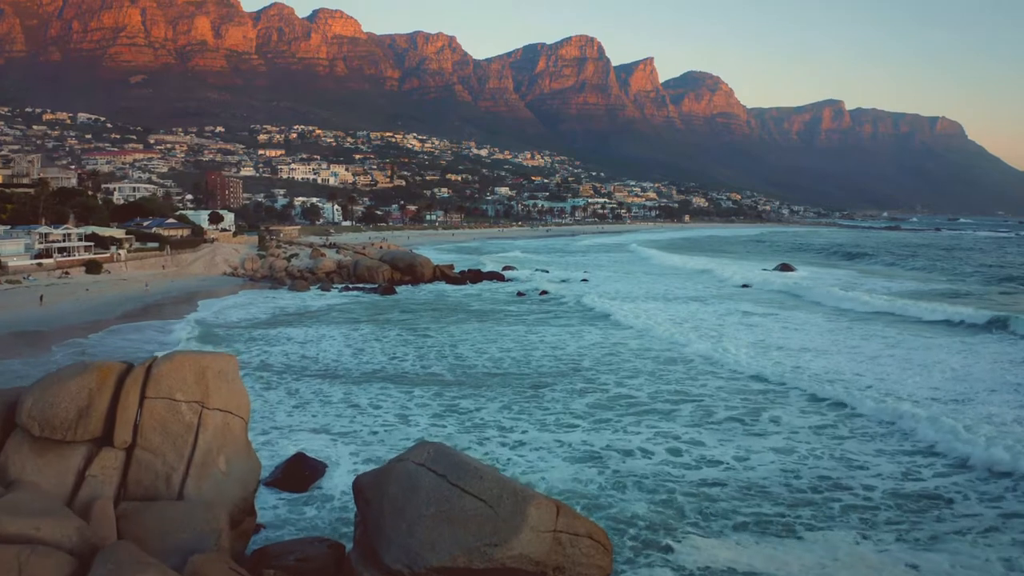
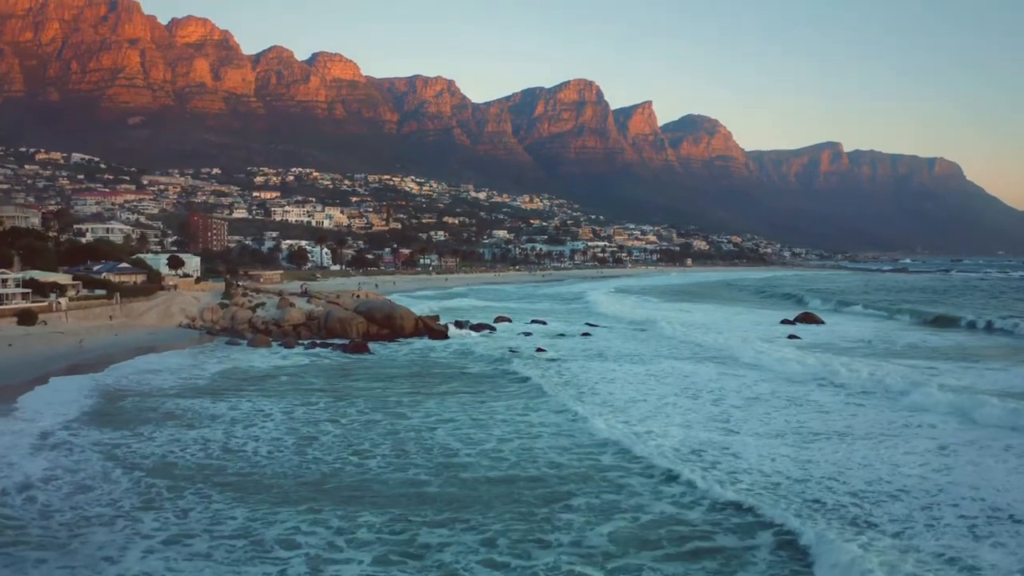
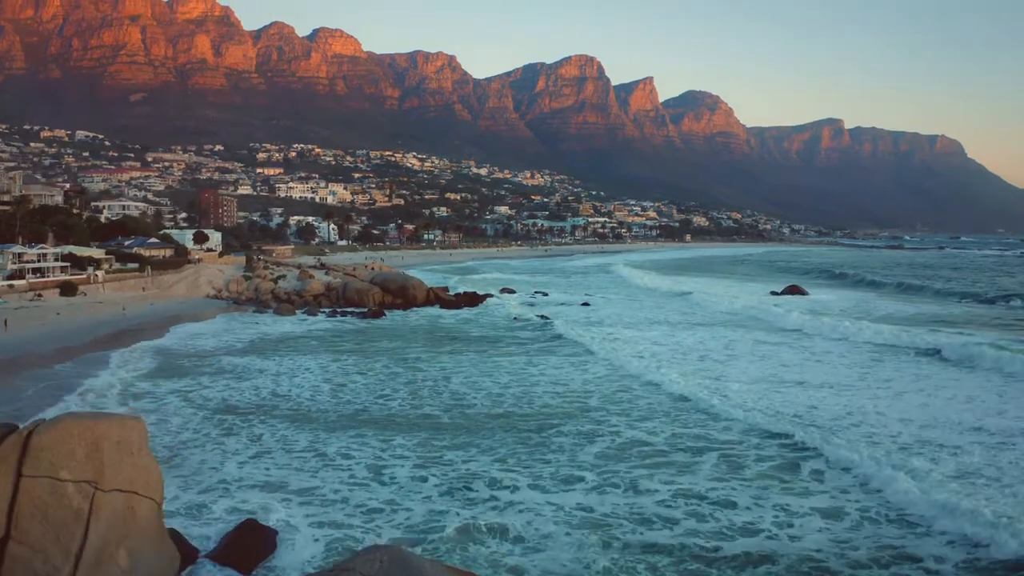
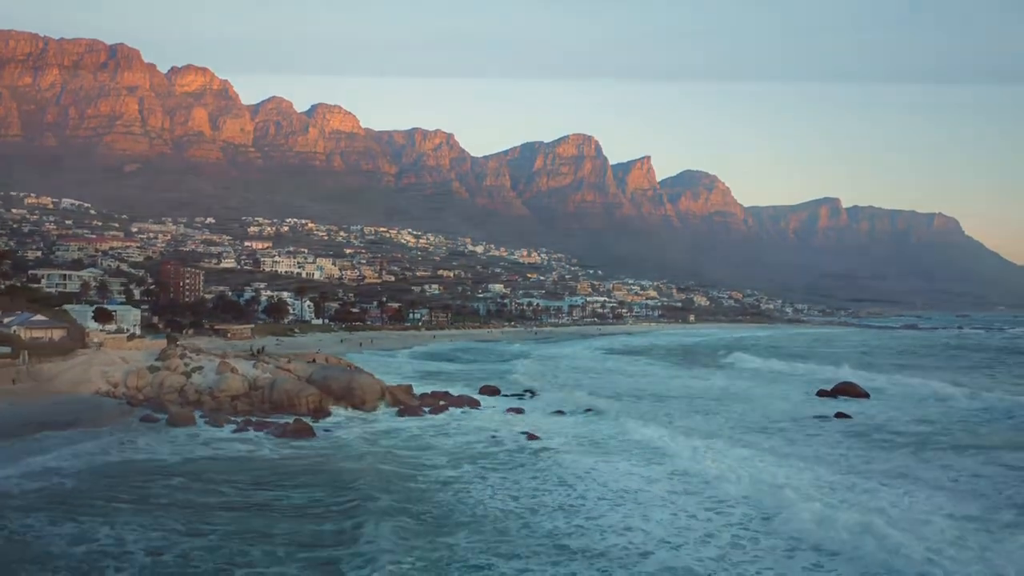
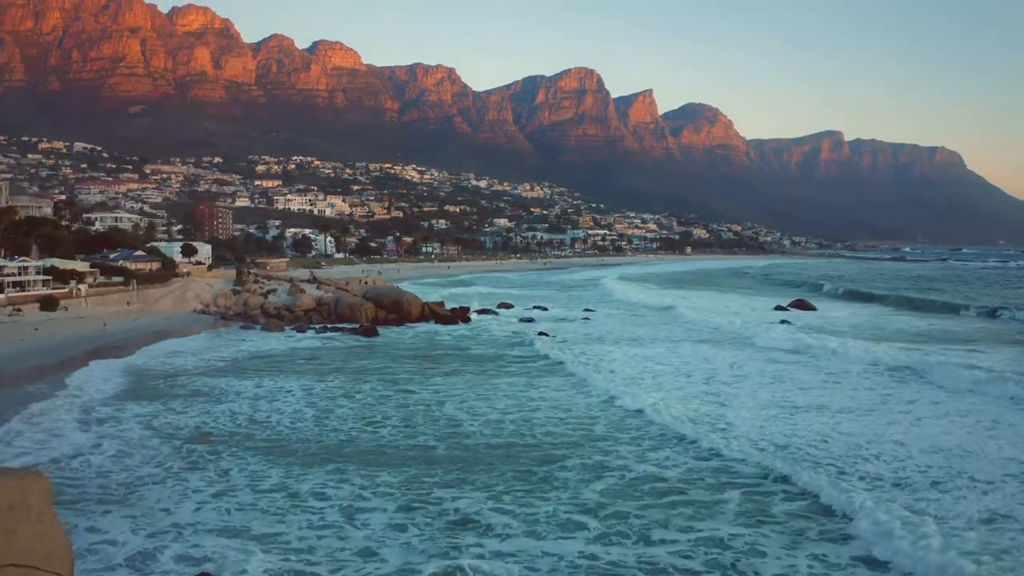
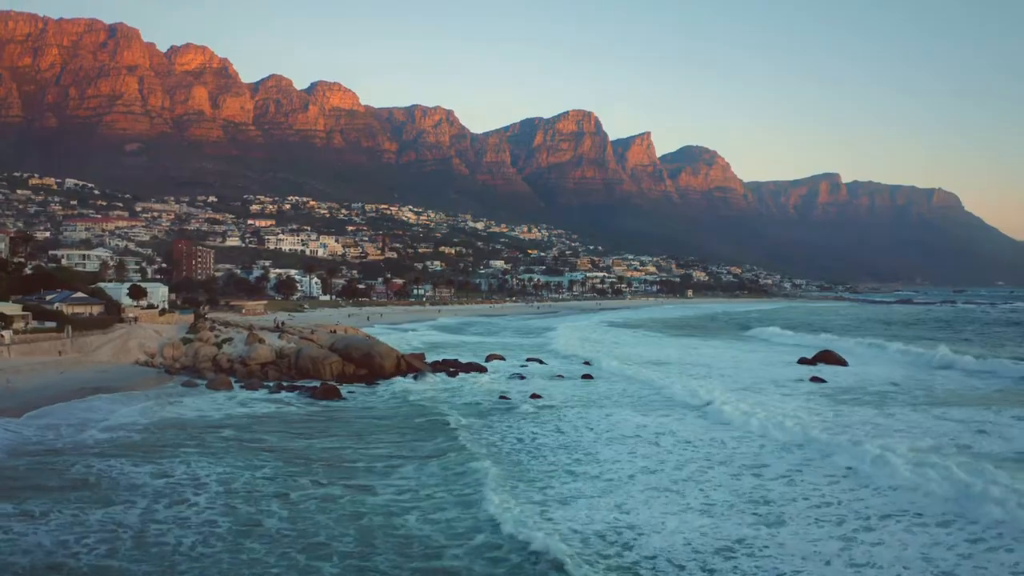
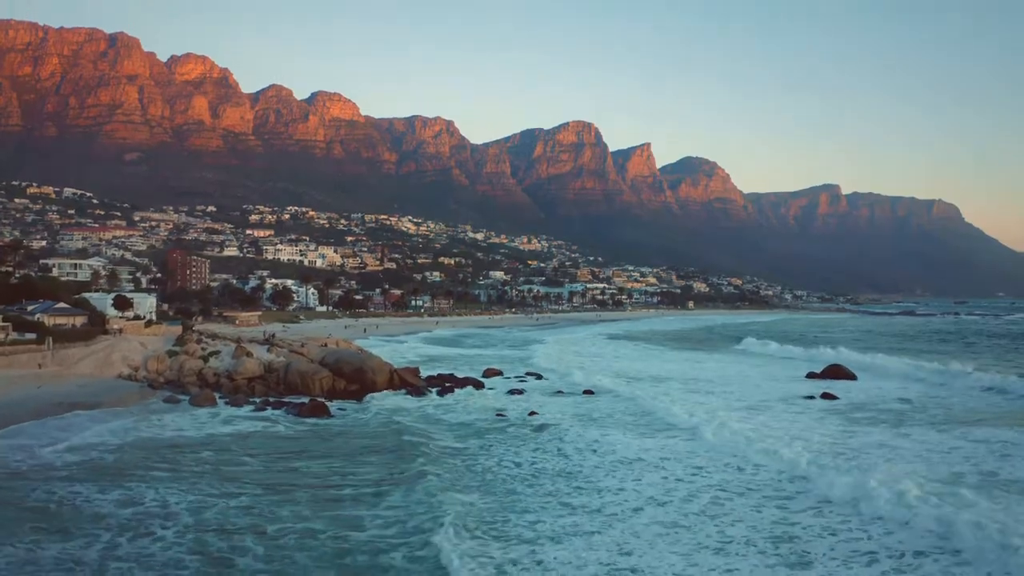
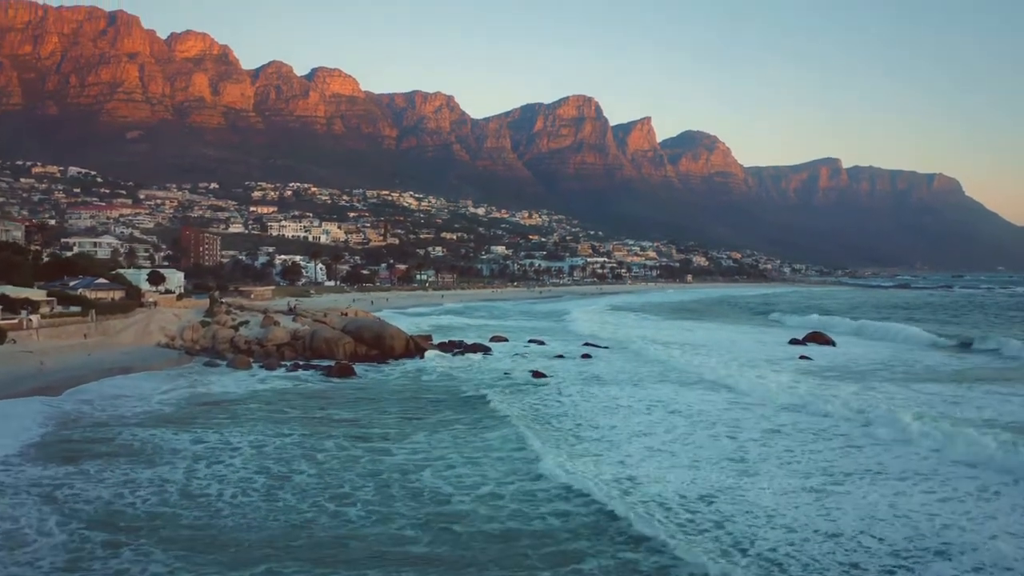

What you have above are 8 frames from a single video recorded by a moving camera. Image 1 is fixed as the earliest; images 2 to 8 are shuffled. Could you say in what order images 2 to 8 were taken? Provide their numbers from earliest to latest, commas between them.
3, 5, 2, 8, 6, 7, 4
